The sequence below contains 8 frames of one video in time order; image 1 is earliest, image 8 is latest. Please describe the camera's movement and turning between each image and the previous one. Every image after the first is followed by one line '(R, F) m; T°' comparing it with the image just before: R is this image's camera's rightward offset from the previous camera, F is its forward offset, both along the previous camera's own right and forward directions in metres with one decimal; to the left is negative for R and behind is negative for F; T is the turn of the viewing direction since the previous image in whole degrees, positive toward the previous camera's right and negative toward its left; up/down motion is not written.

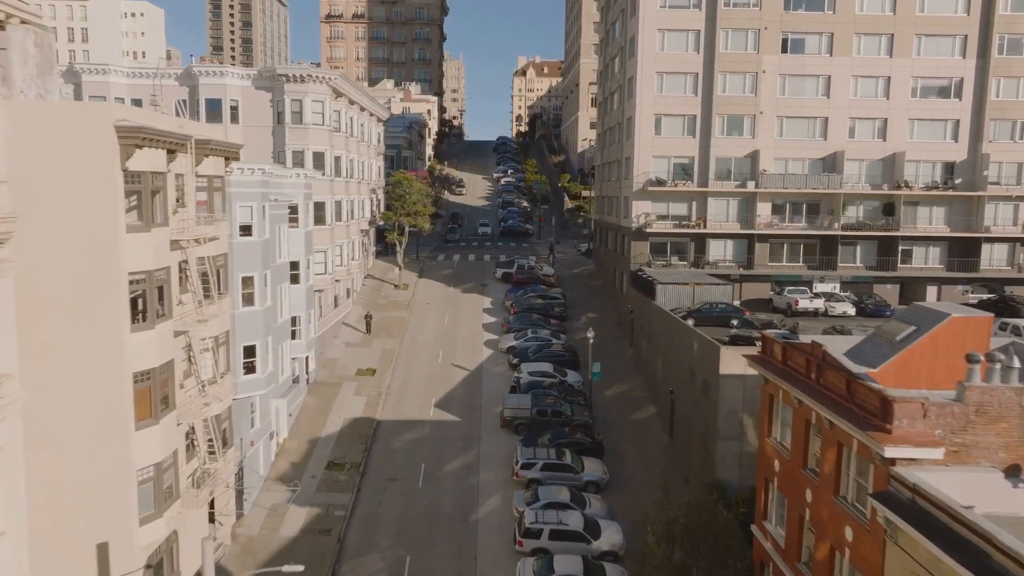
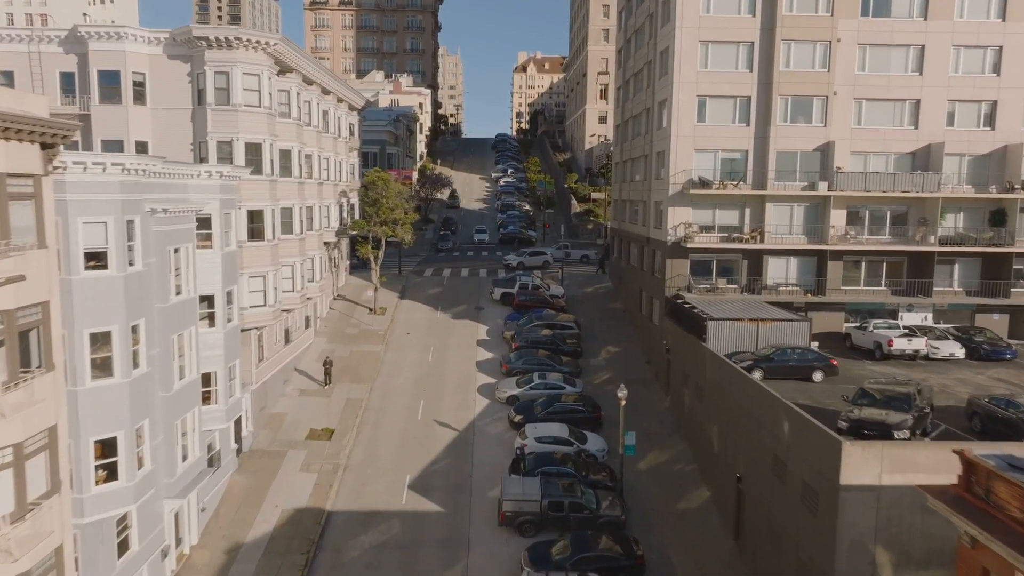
(-0.1, +10.0) m; 0°
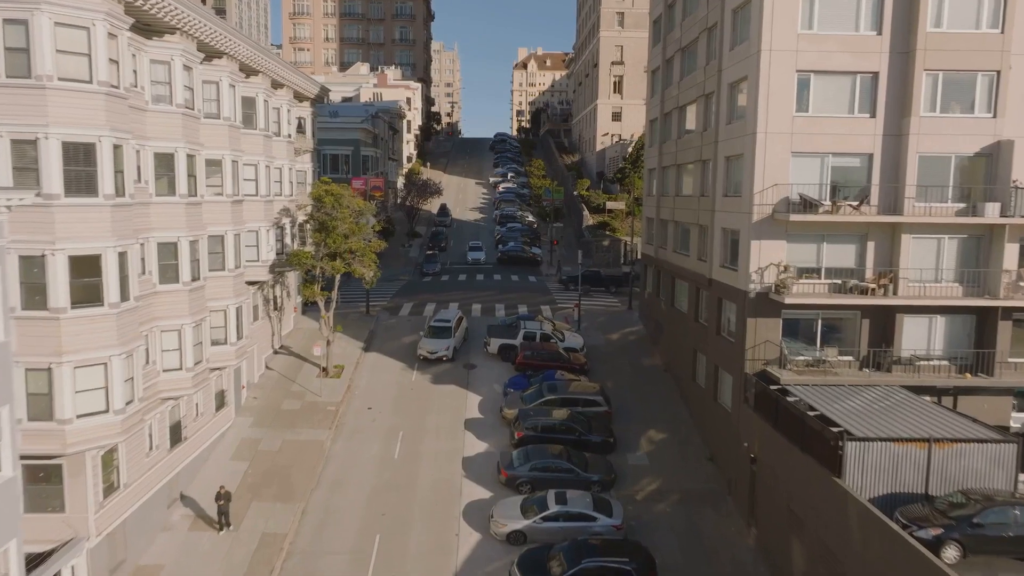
(-0.1, +11.9) m; 0°
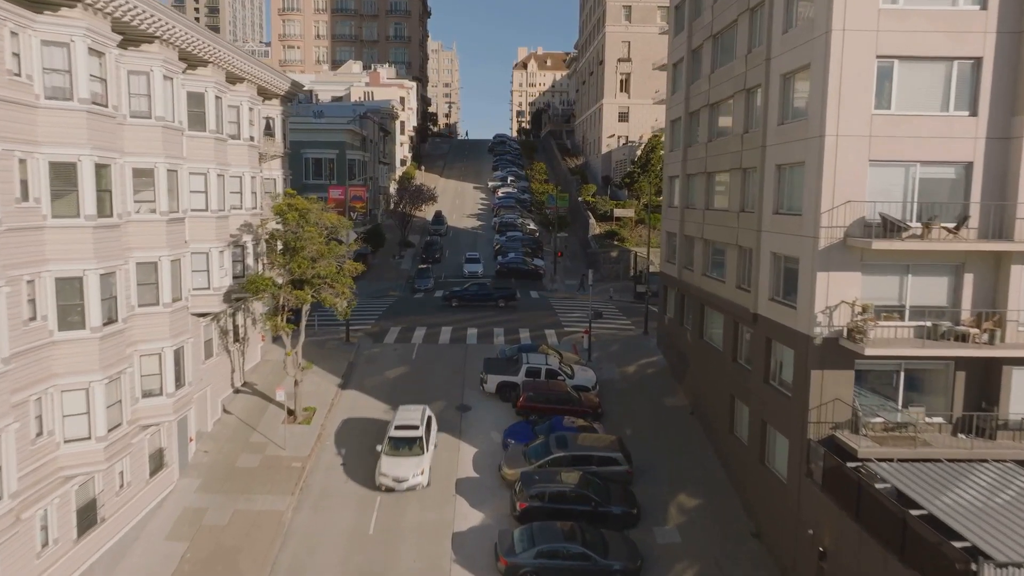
(0.0, +5.0) m; 0°
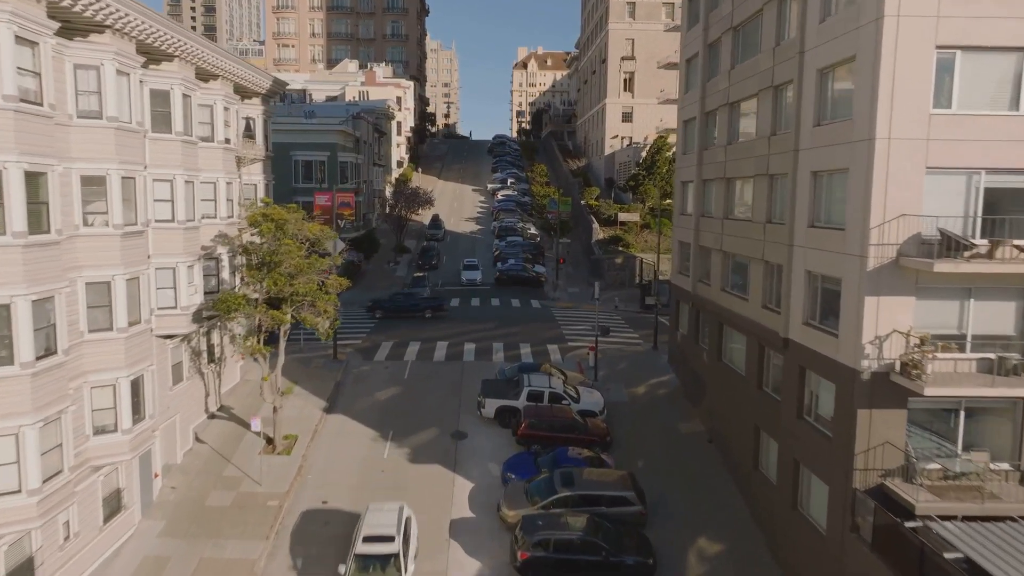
(0.0, +2.5) m; 0°
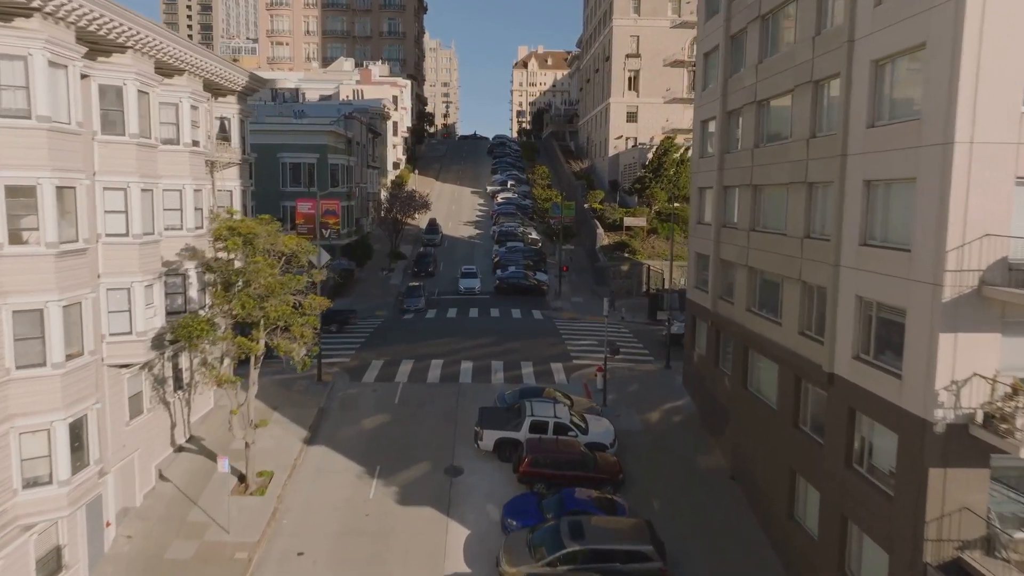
(0.0, +2.8) m; 0°
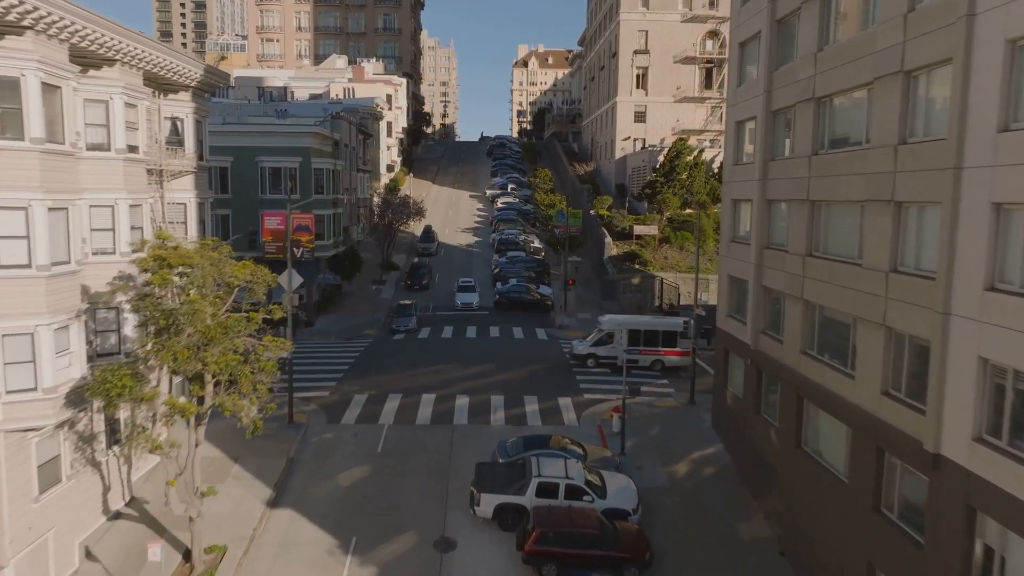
(-0.1, +4.2) m; 0°
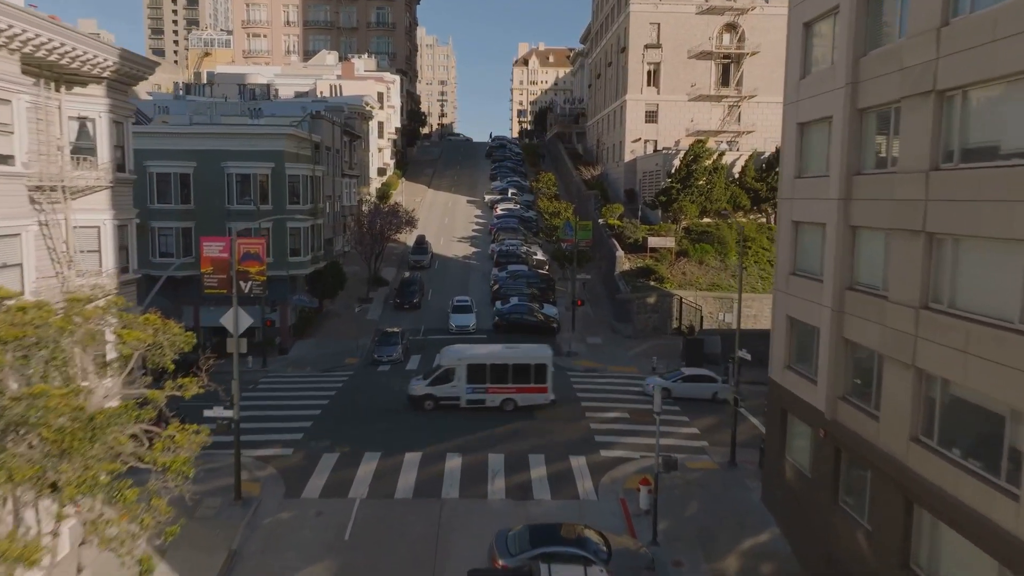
(-0.1, +5.2) m; 0°
